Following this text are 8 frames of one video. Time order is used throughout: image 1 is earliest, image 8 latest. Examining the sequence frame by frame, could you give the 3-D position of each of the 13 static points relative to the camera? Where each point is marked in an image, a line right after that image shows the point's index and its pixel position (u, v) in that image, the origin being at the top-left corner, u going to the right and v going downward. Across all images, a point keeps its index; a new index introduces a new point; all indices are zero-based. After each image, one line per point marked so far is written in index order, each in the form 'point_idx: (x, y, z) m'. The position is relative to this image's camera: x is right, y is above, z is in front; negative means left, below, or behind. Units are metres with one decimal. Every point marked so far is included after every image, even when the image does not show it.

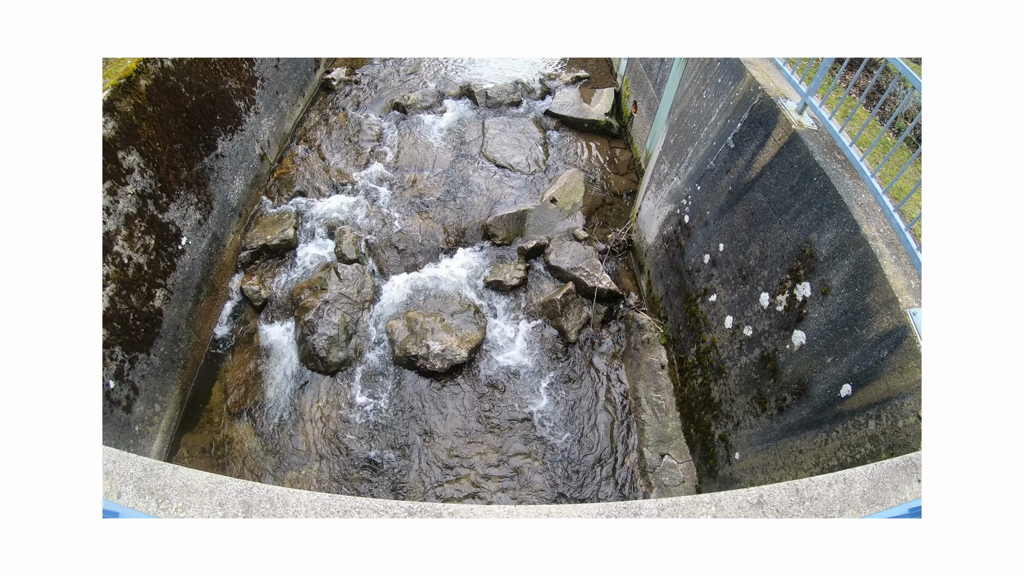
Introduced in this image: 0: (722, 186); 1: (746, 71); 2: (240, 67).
0: (+2.3, +1.2, +5.6) m
1: (+2.4, +2.4, +5.2) m
2: (-4.0, +3.6, +8.1) m
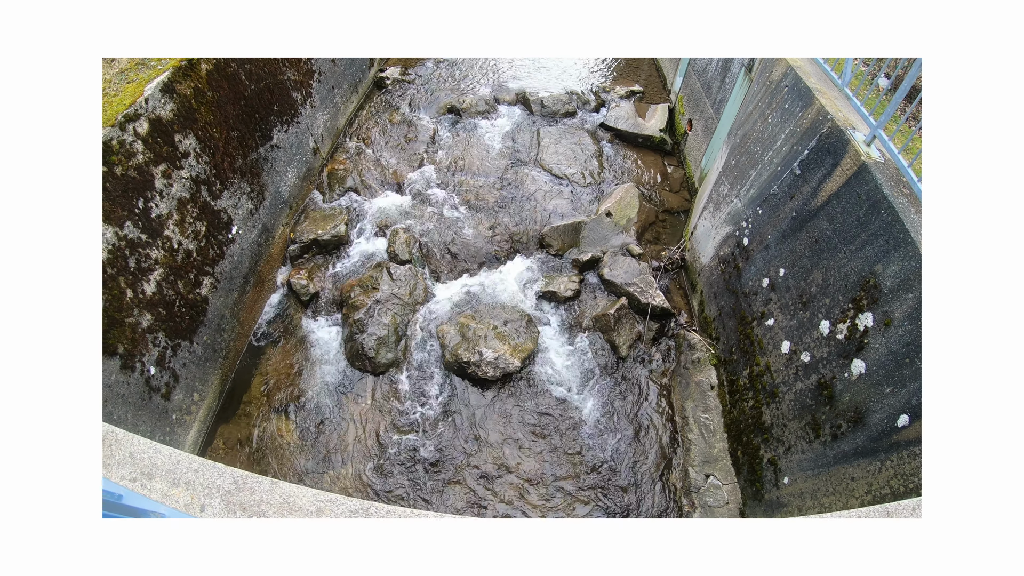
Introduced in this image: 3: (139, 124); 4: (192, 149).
0: (+3.1, +0.9, +5.6) m
1: (+3.3, +2.1, +5.3) m
2: (-3.1, +3.7, +8.1) m
3: (-4.4, +2.0, +5.9) m
4: (-4.1, +1.8, +6.4) m
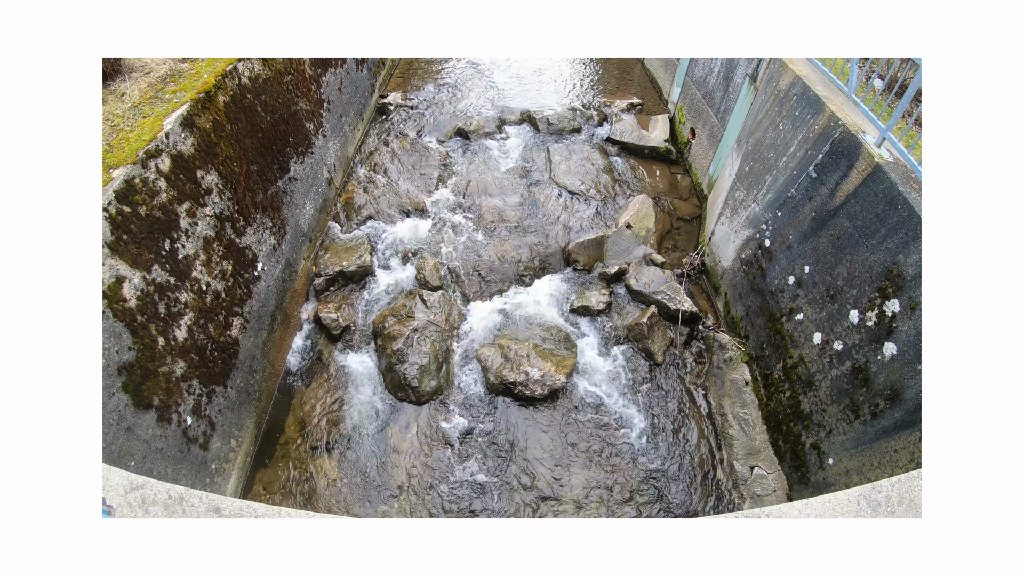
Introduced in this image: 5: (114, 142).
0: (+3.6, +0.9, +6.0) m
1: (+3.7, +2.1, +5.7) m
2: (-3.1, +3.2, +8.1) m
3: (-4.0, +1.5, +5.7) m
4: (-3.7, +1.3, +6.2) m
5: (-4.6, +1.8, +5.9) m
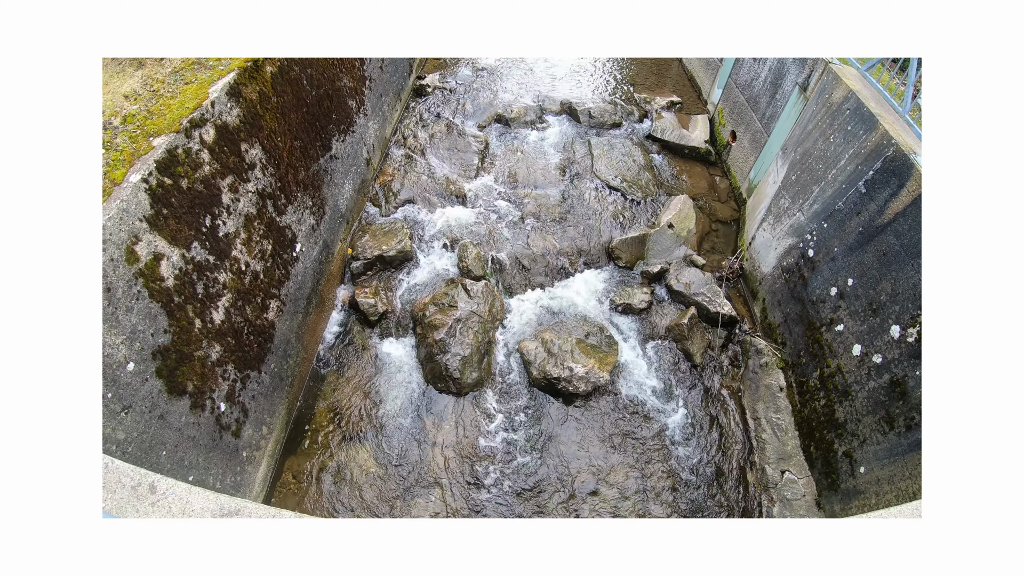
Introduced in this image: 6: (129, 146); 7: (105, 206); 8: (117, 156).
0: (+4.3, +0.8, +6.1) m
1: (+4.4, +2.0, +5.8) m
2: (-2.3, +3.4, +7.7) m
3: (-3.2, +1.7, +5.3) m
4: (-3.0, +1.5, +5.9) m
5: (-3.9, +2.1, +5.4) m
6: (-3.8, +1.6, +5.0) m
7: (-3.8, +0.9, +4.5) m
8: (-4.0, +1.5, +5.0) m
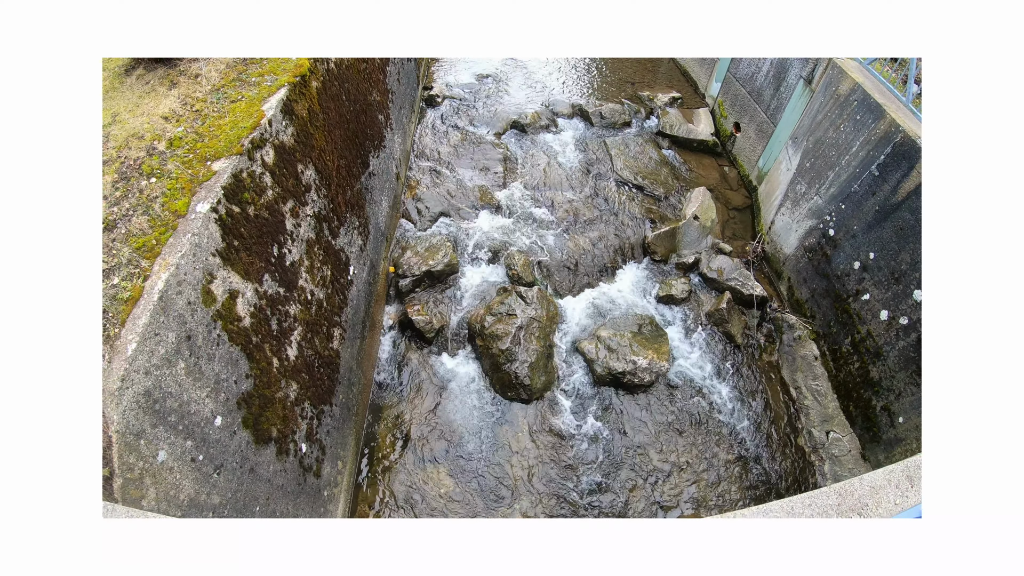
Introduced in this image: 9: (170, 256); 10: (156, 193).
0: (+4.9, +1.2, +6.8) m
1: (+5.0, +2.4, +6.5) m
2: (-2.1, +3.1, +7.5) m
3: (-2.5, +1.4, +5.0) m
4: (-2.2, +1.2, +5.6) m
5: (-3.1, +1.7, +5.0) m
6: (-3.0, +1.2, +4.6) m
7: (-2.8, +0.5, +4.1) m
8: (-3.1, +1.1, +4.5) m
9: (-2.8, +0.4, +4.0) m
10: (-3.3, +1.0, +4.5) m
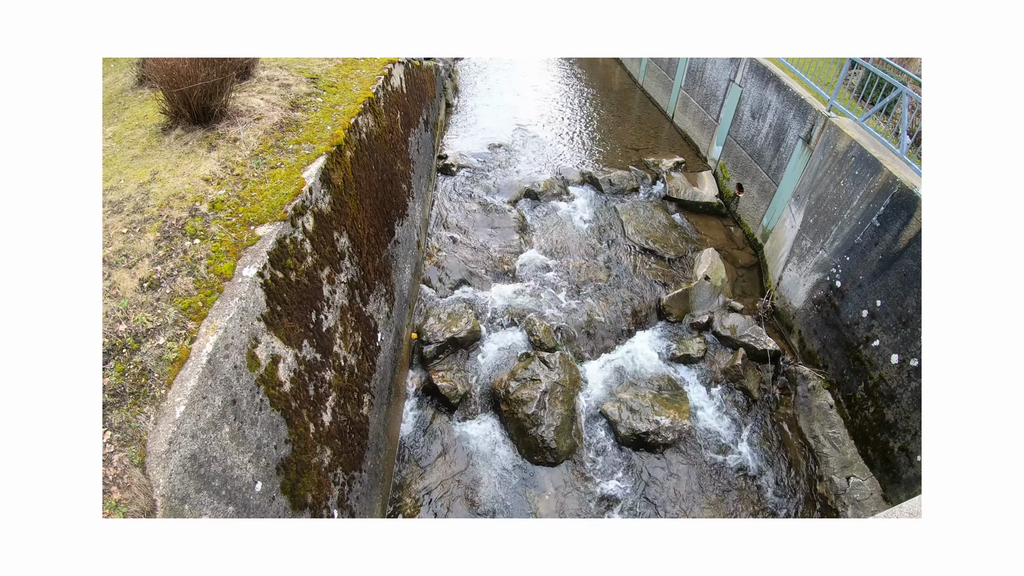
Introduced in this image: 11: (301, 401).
0: (+5.2, +0.5, +7.1) m
1: (+5.2, +1.7, +6.9) m
2: (-1.9, +2.2, +8.0) m
3: (-2.2, +0.6, +5.3) m
4: (-2.0, +0.4, +5.9) m
5: (-2.9, +0.9, +5.4) m
6: (-2.8, +0.5, +4.9) m
7: (-2.5, -0.2, +4.4) m
8: (-2.9, +0.4, +4.8) m
9: (-2.5, -0.3, +4.3) m
10: (-3.0, +0.3, +4.8) m
11: (-2.1, -1.1, +4.9) m
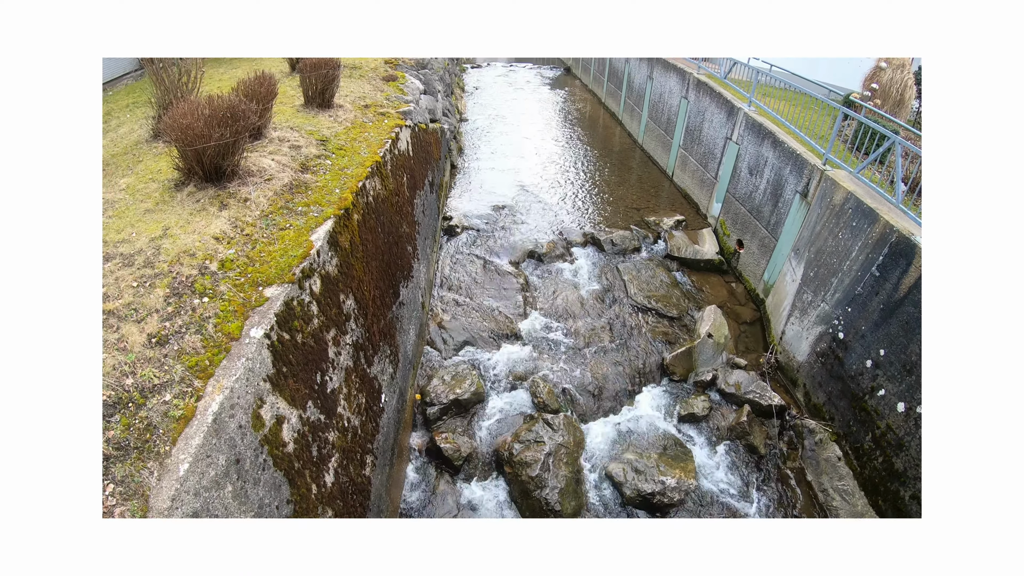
0: (+5.2, -0.2, +7.3) m
1: (+5.2, +1.0, +7.2) m
2: (-1.9, +1.2, +8.2) m
3: (-2.2, 0.0, +5.4) m
4: (-2.0, -0.3, +6.0) m
5: (-2.9, +0.3, +5.5) m
6: (-2.7, -0.1, +5.0) m
7: (-2.5, -0.7, +4.4) m
8: (-2.8, -0.2, +4.9) m
9: (-2.5, -0.8, +4.3) m
10: (-3.0, -0.3, +4.9) m
11: (-2.0, -1.7, +4.9) m
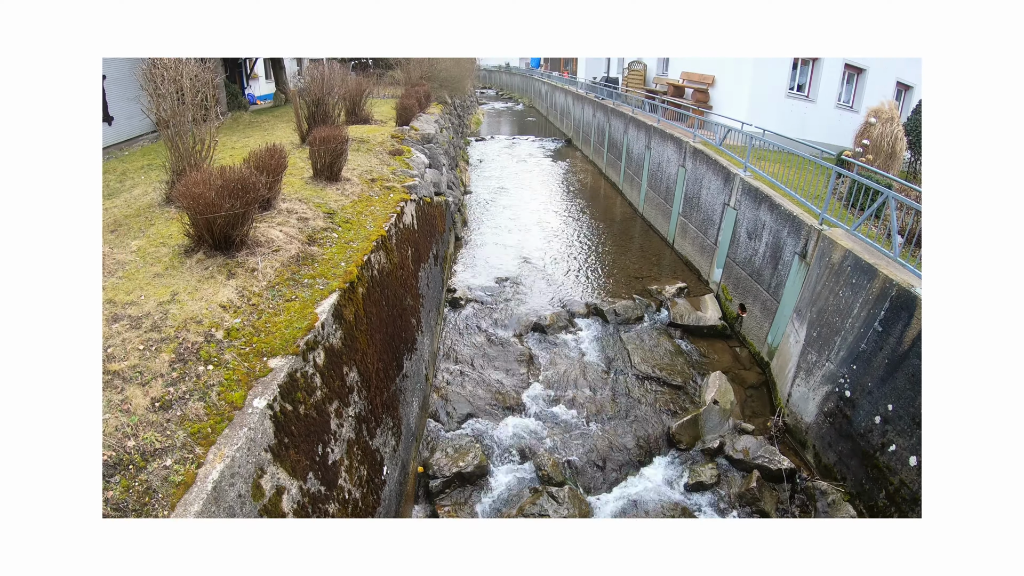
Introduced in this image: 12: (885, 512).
0: (+5.2, -1.1, +7.2) m
1: (+5.2, +0.2, +7.4) m
2: (-1.9, +0.1, +8.4) m
3: (-2.1, -0.8, +5.4) m
4: (-1.9, -1.1, +5.9) m
5: (-2.8, -0.5, +5.6) m
6: (-2.7, -0.8, +4.9) m
7: (-2.4, -1.3, +4.3) m
8: (-2.8, -0.9, +4.9) m
9: (-2.4, -1.4, +4.2) m
10: (-2.9, -1.0, +4.8) m
11: (-1.9, -2.4, +4.6) m
12: (+5.2, -3.2, +6.8) m
